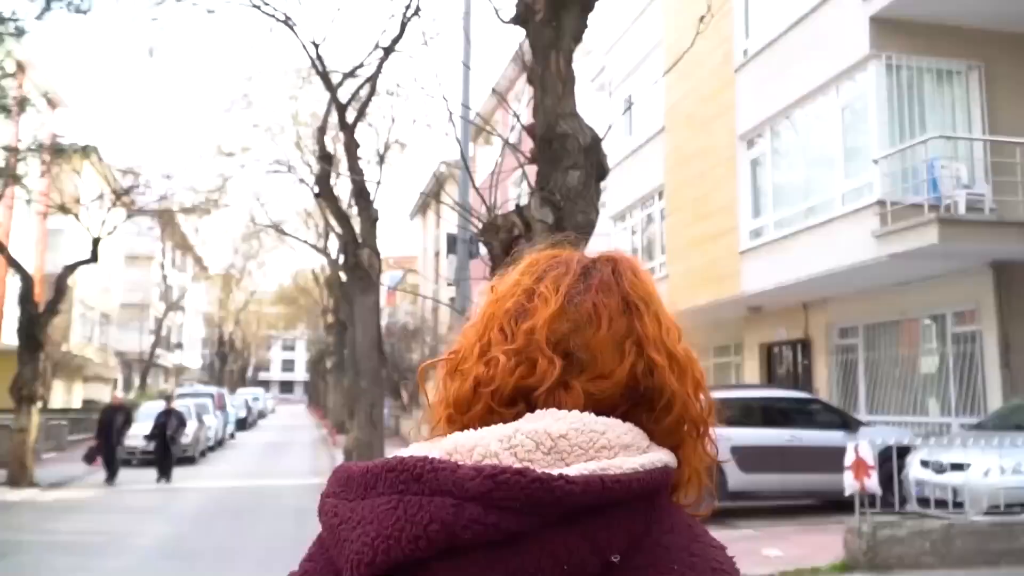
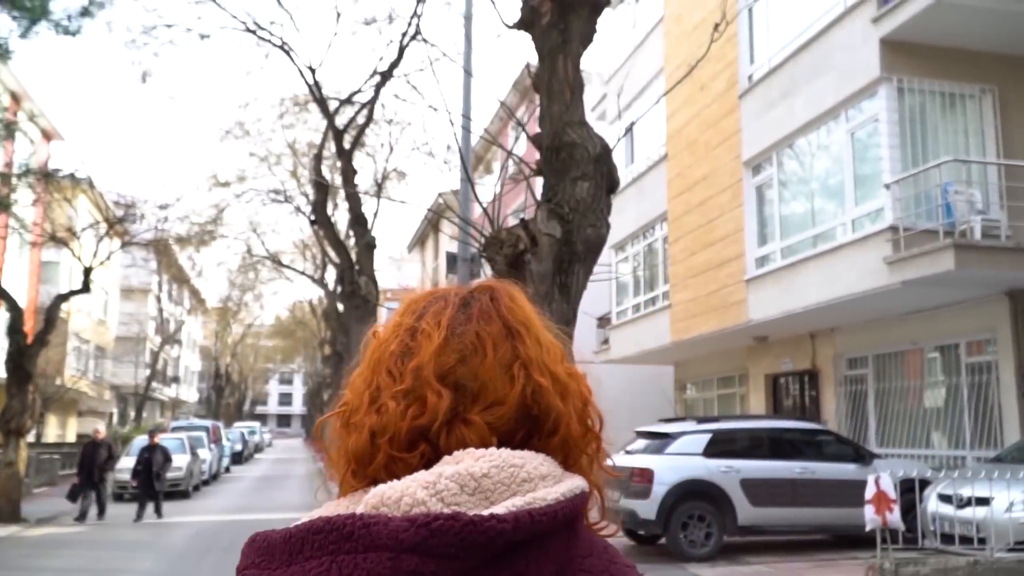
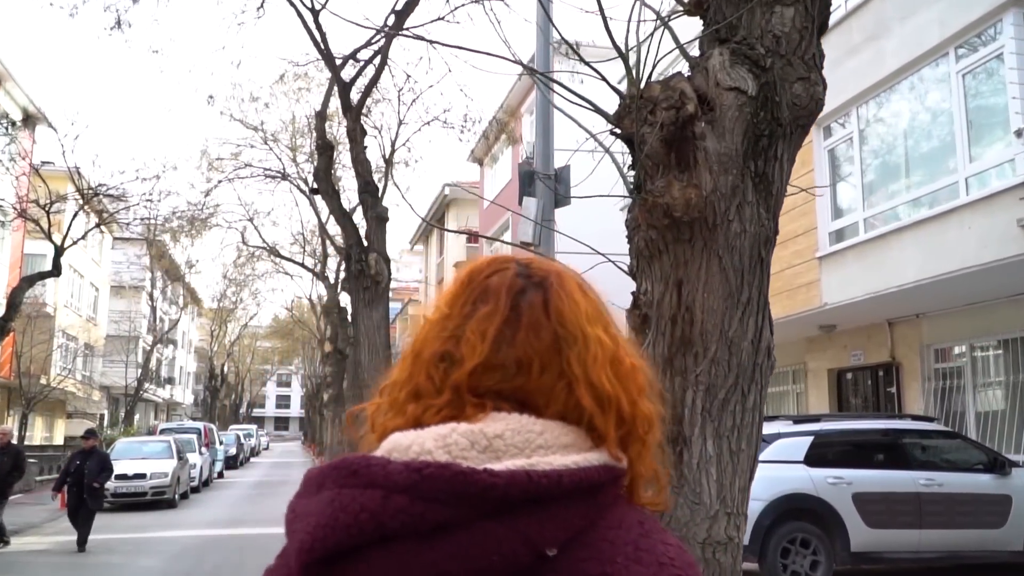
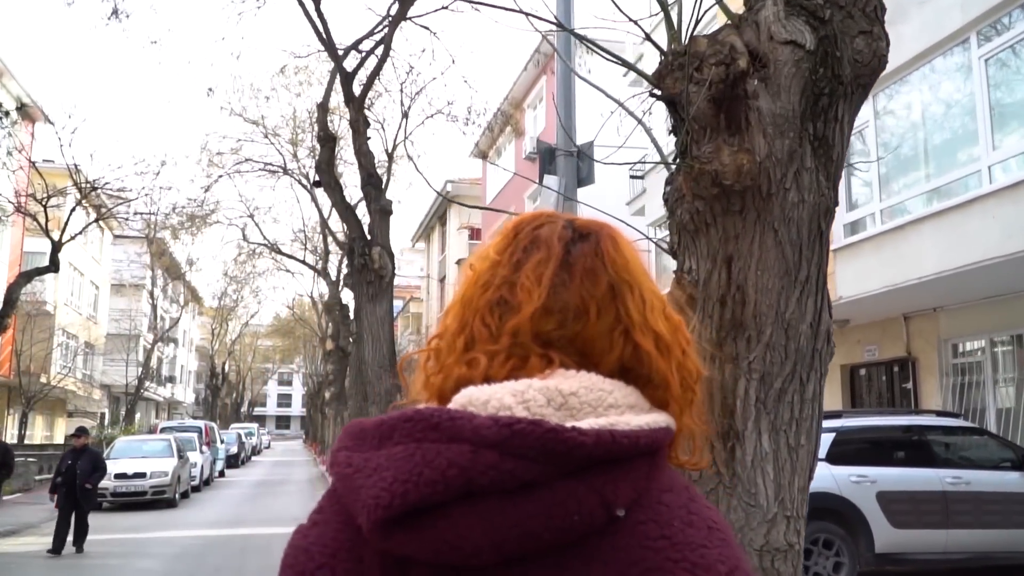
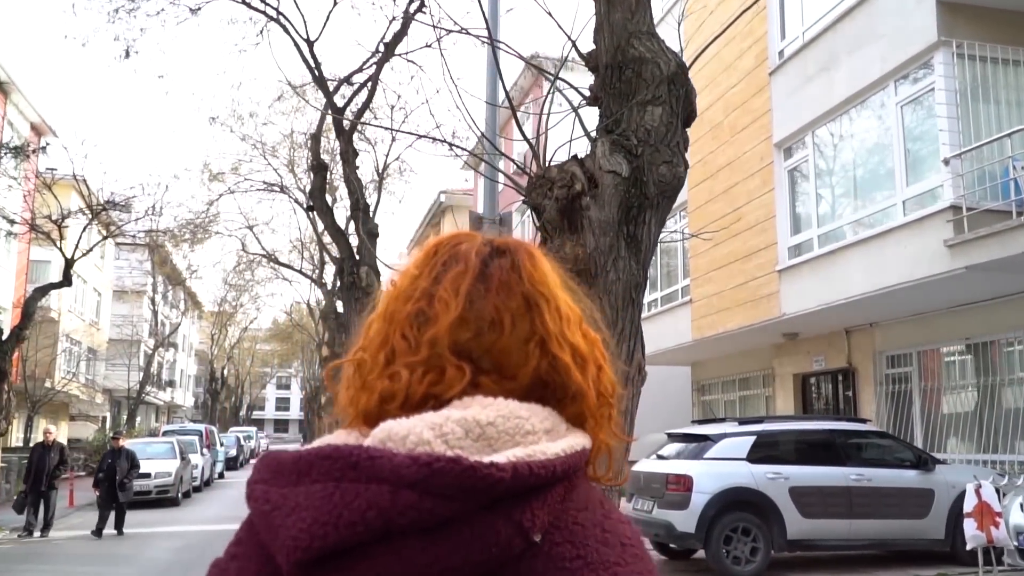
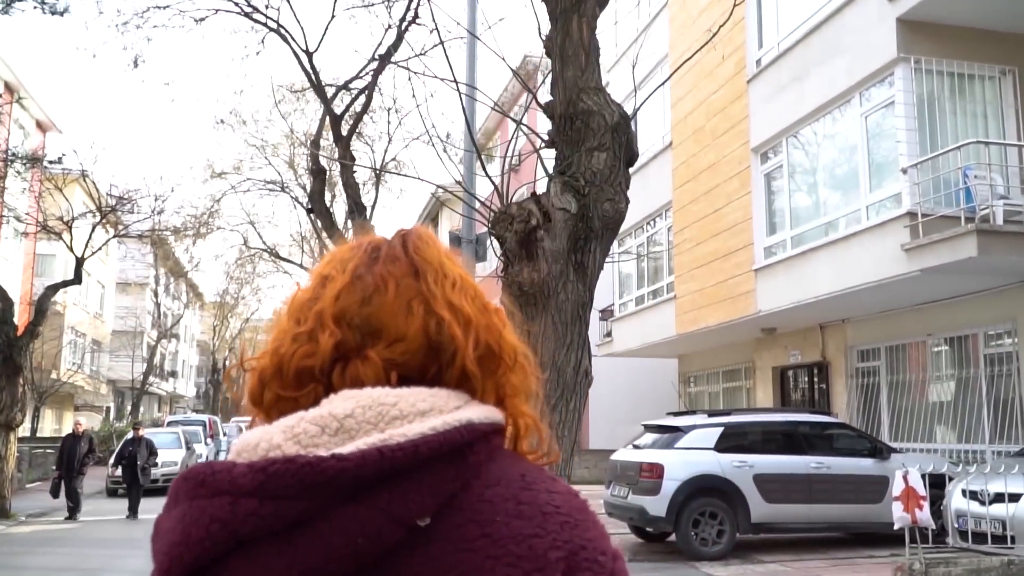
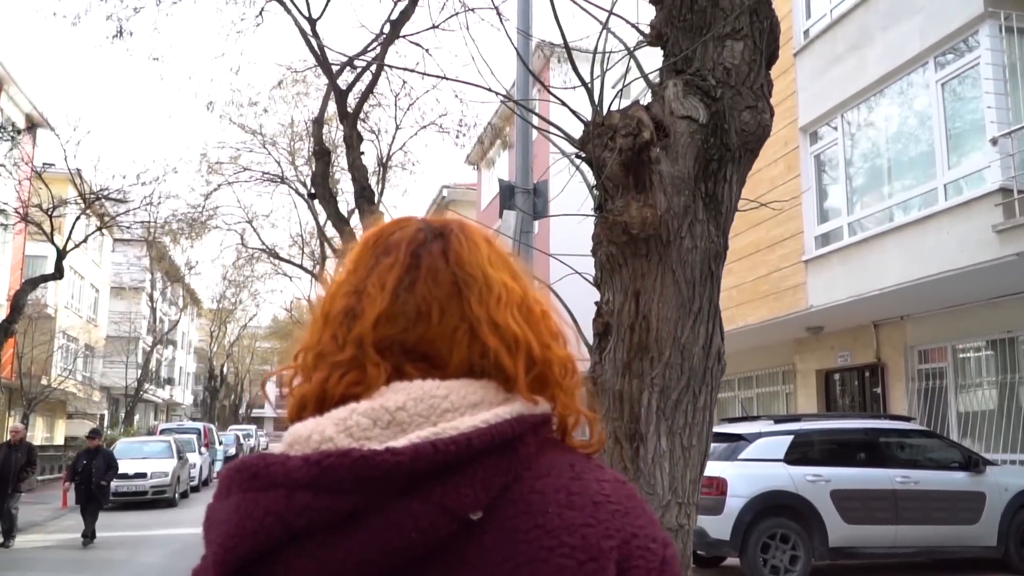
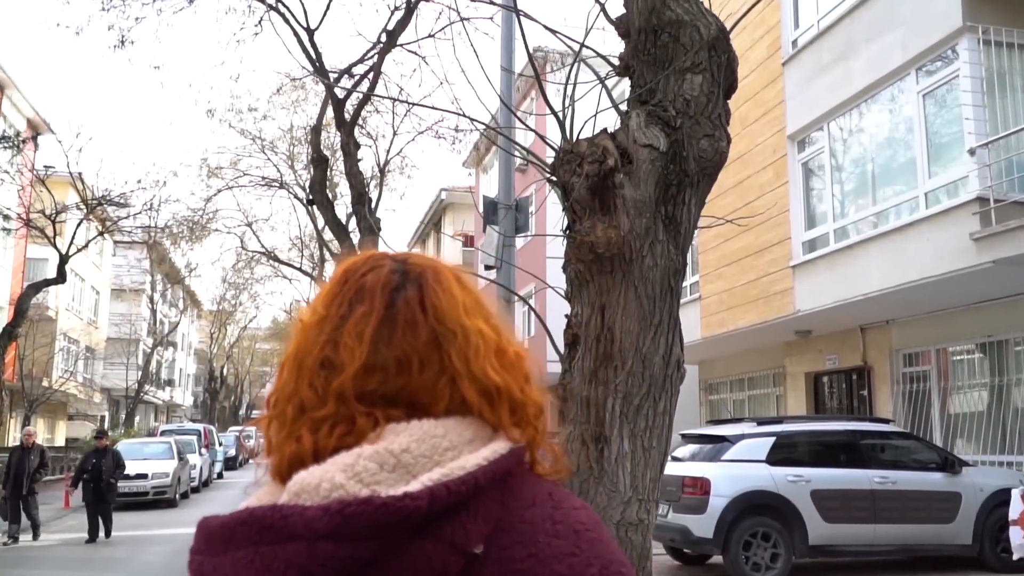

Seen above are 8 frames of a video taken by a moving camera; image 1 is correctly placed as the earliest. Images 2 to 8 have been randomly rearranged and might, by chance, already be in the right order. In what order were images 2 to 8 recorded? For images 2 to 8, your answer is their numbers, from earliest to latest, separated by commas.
2, 6, 5, 8, 7, 3, 4
